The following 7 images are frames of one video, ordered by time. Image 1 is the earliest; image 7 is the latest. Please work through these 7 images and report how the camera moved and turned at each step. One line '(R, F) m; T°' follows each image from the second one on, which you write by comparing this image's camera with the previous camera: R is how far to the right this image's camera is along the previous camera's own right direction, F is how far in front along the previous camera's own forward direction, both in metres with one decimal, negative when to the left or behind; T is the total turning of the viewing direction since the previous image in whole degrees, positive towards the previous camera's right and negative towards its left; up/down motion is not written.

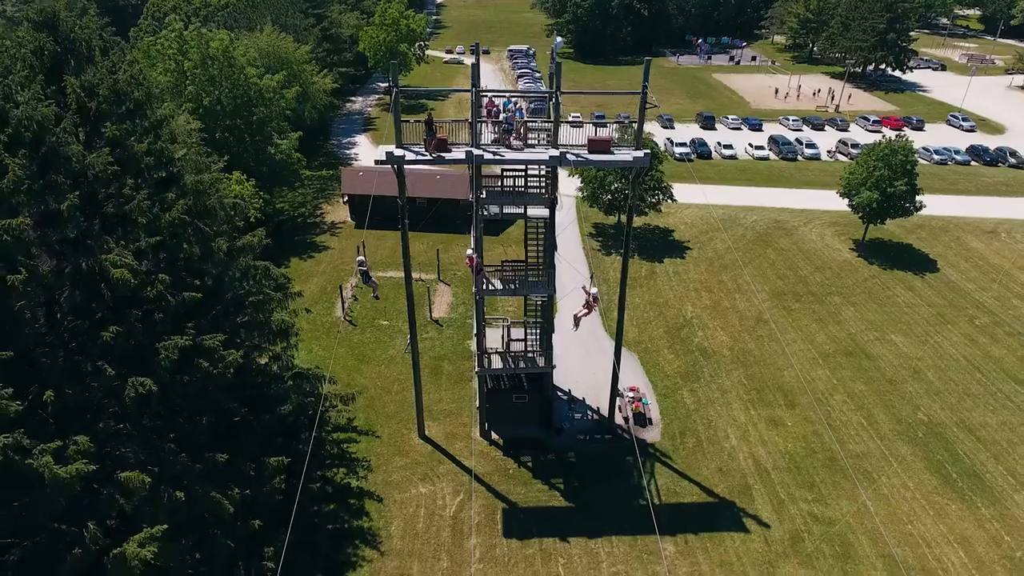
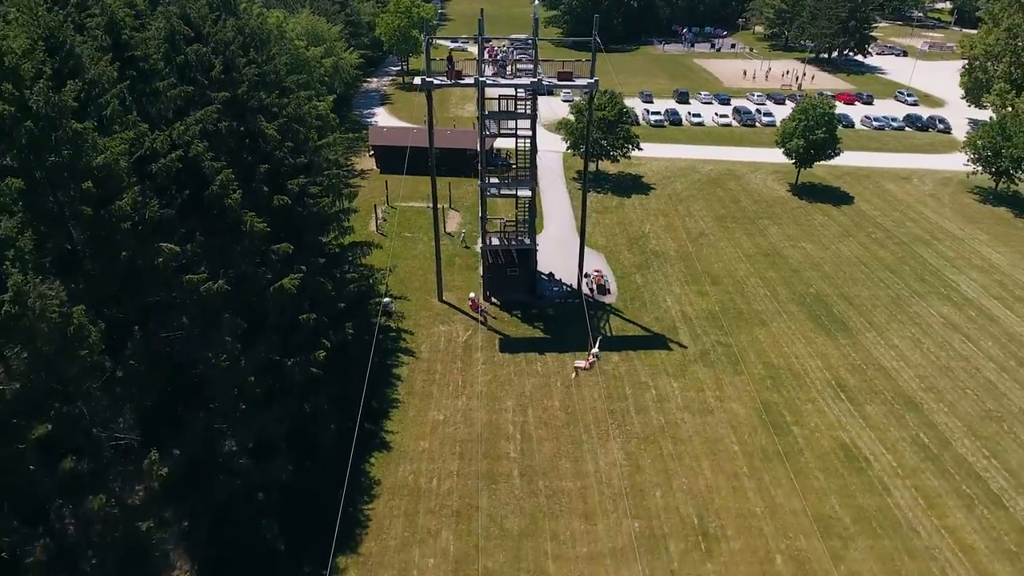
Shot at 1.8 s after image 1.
(+0.3, -7.9) m; 0°
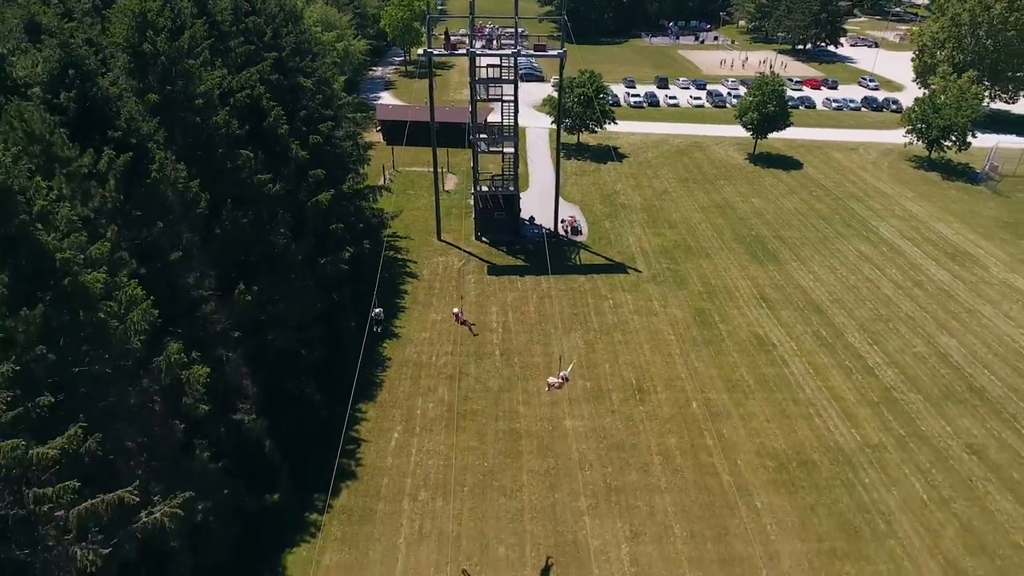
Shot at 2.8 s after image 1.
(+0.7, -5.8) m; 0°
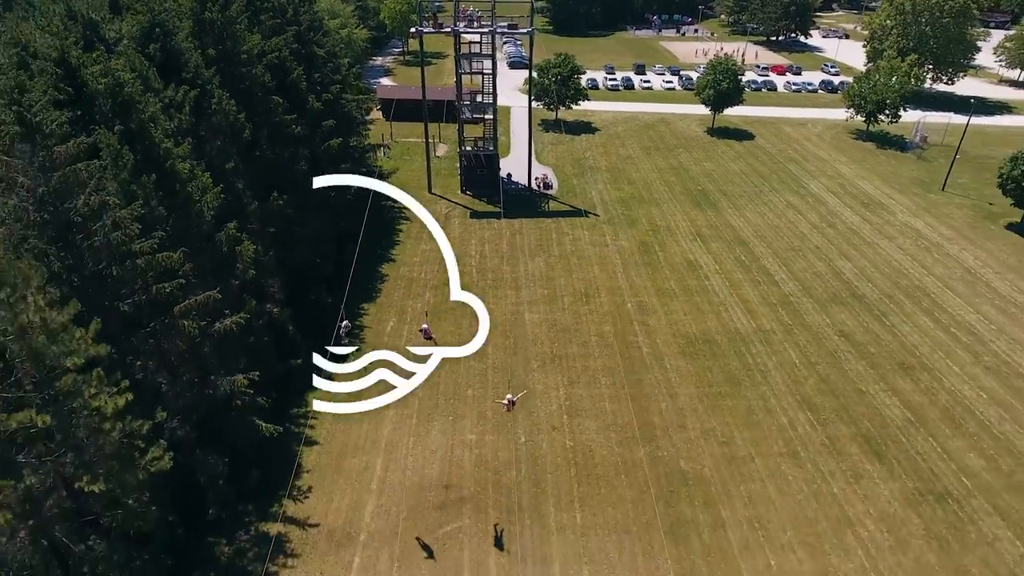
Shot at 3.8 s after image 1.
(+1.2, -6.1) m; 0°
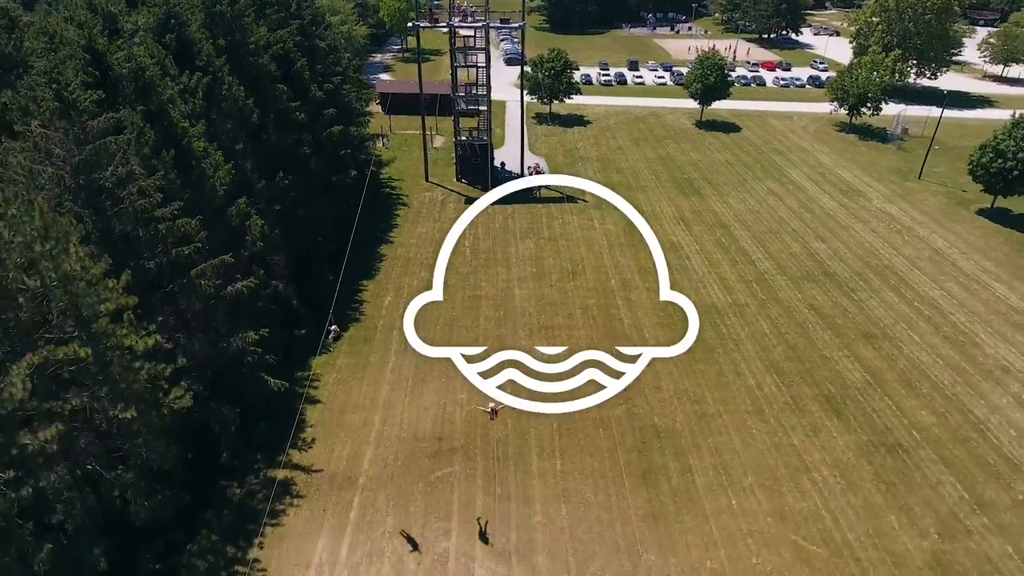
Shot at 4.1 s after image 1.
(+0.4, -1.9) m; 0°
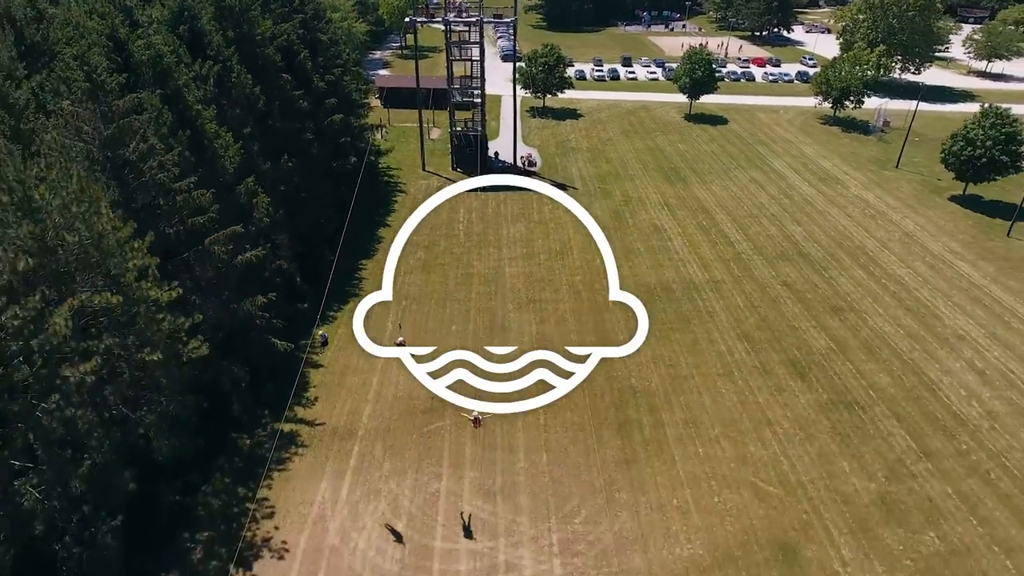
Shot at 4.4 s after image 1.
(+0.4, -1.9) m; 0°
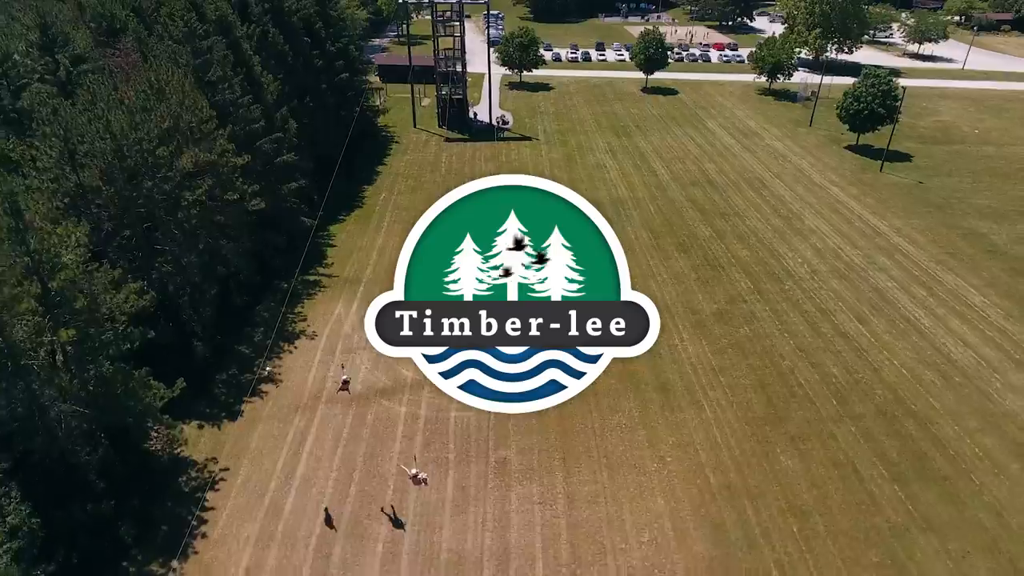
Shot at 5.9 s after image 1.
(+1.8, -9.6) m; 0°
